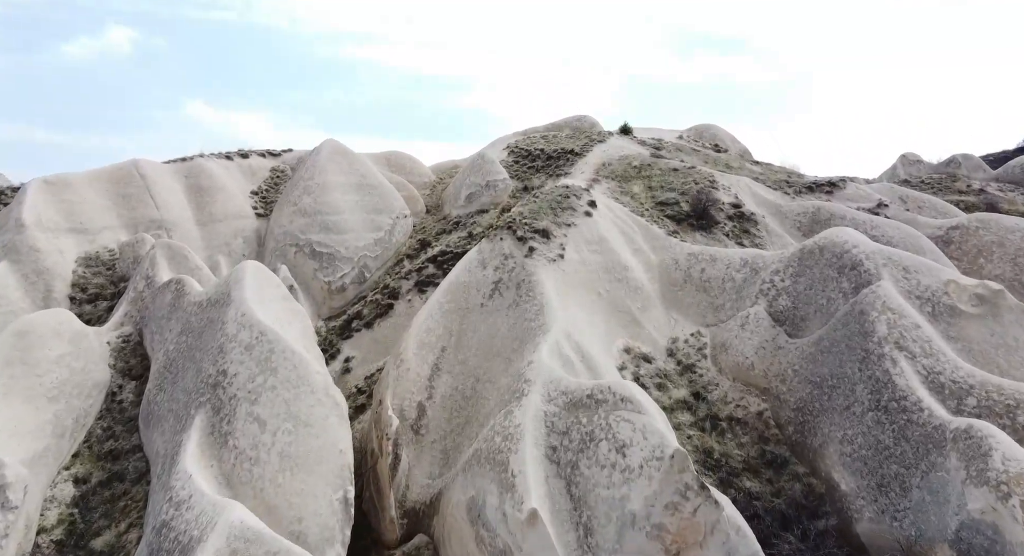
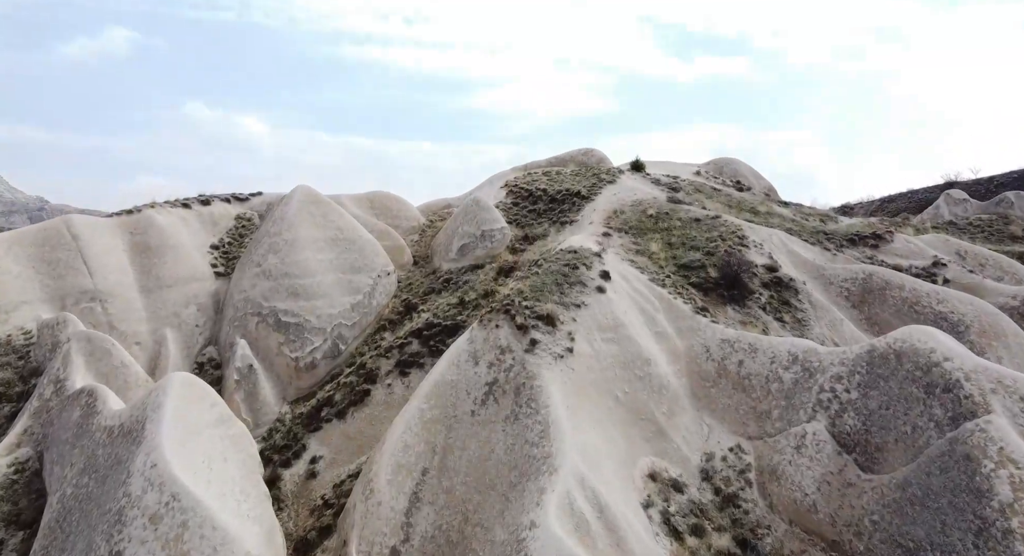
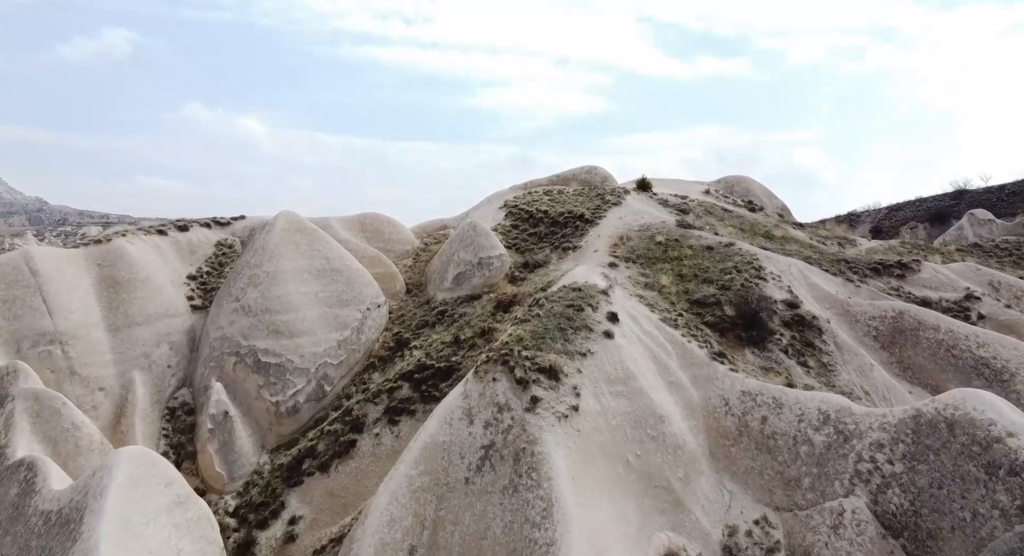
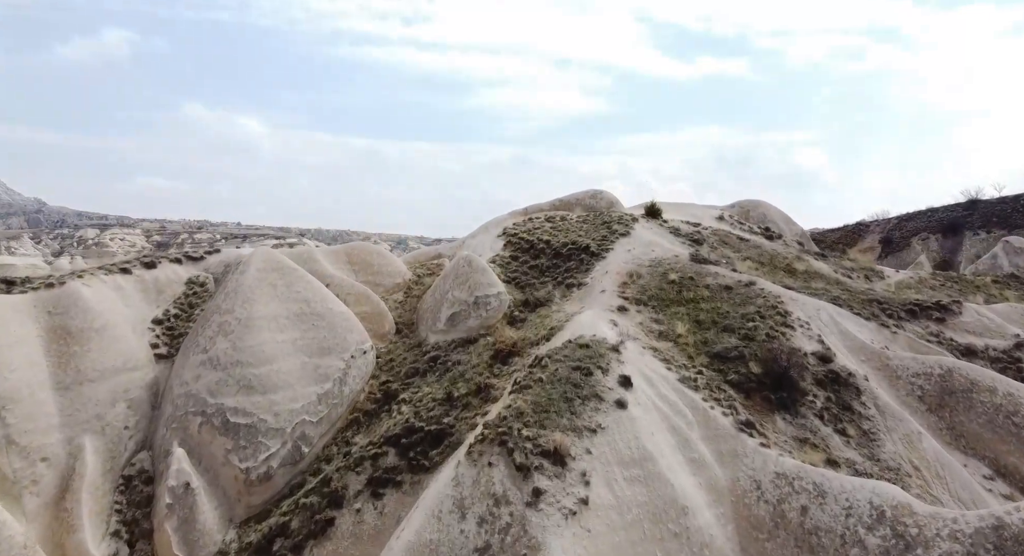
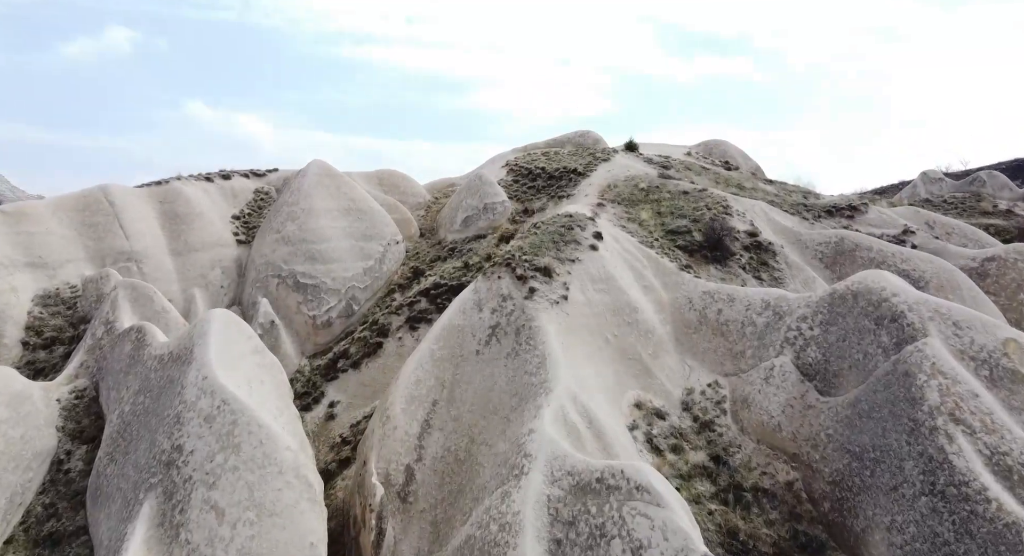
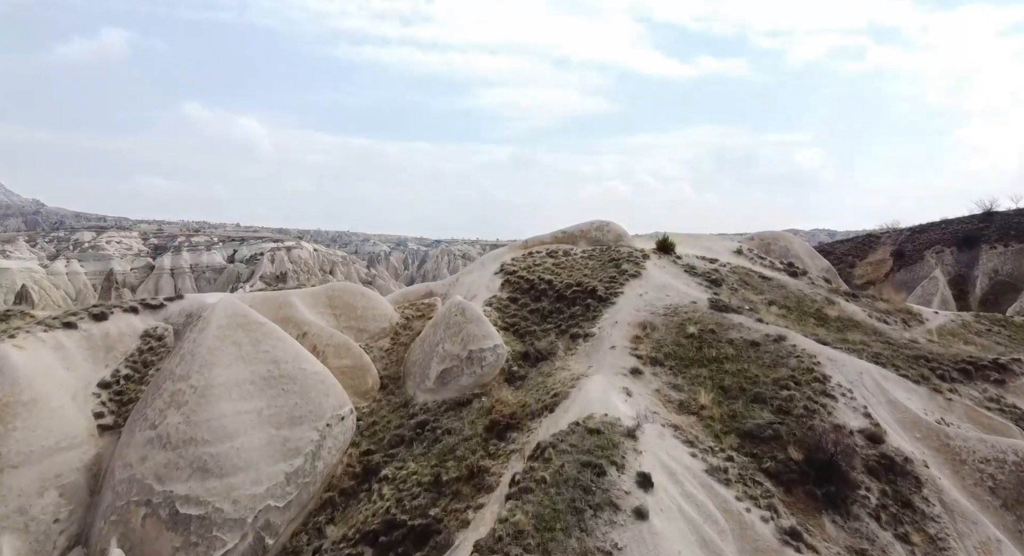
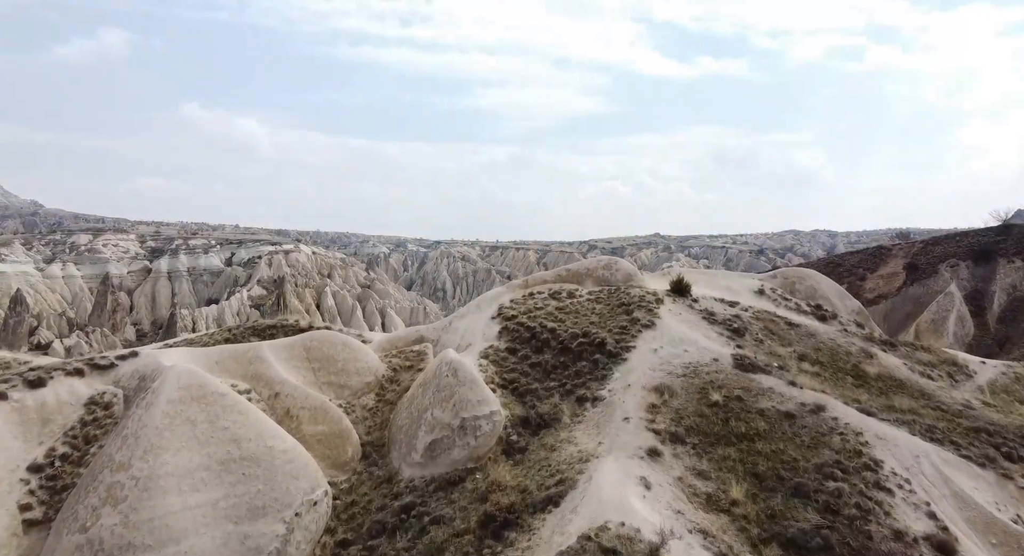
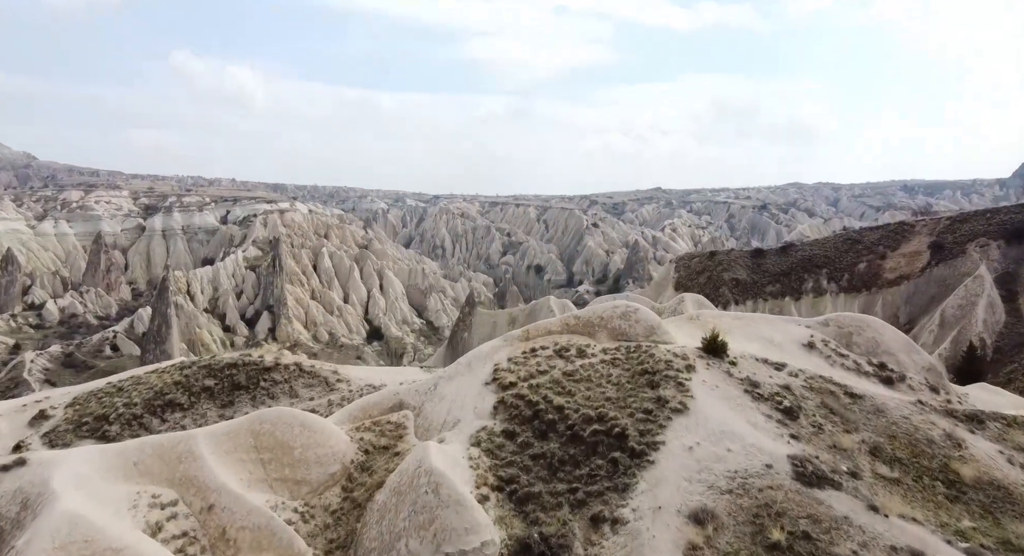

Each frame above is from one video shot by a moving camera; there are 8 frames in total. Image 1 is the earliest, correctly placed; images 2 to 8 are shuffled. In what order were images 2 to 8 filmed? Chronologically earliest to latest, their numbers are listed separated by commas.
5, 2, 3, 4, 6, 7, 8
